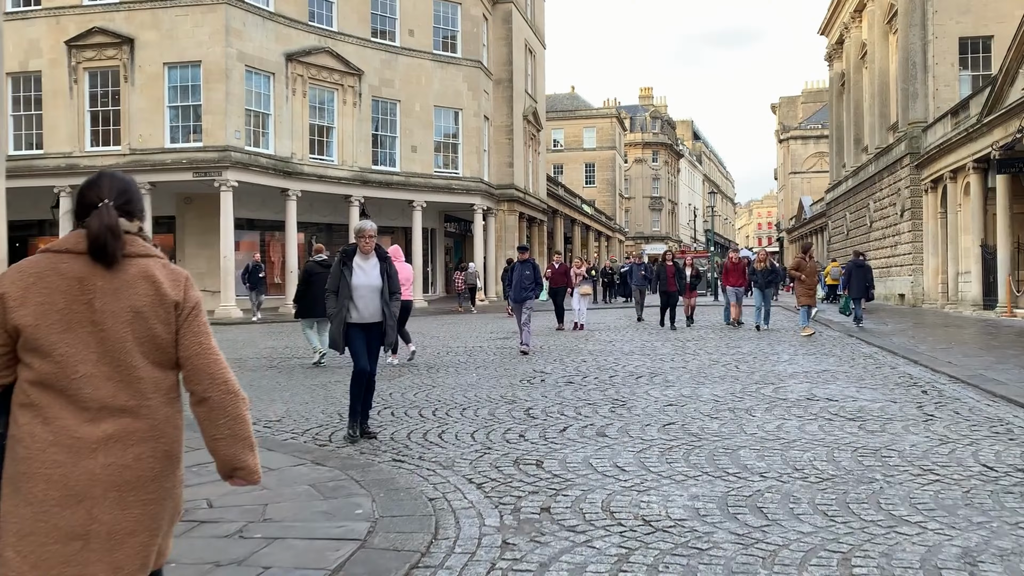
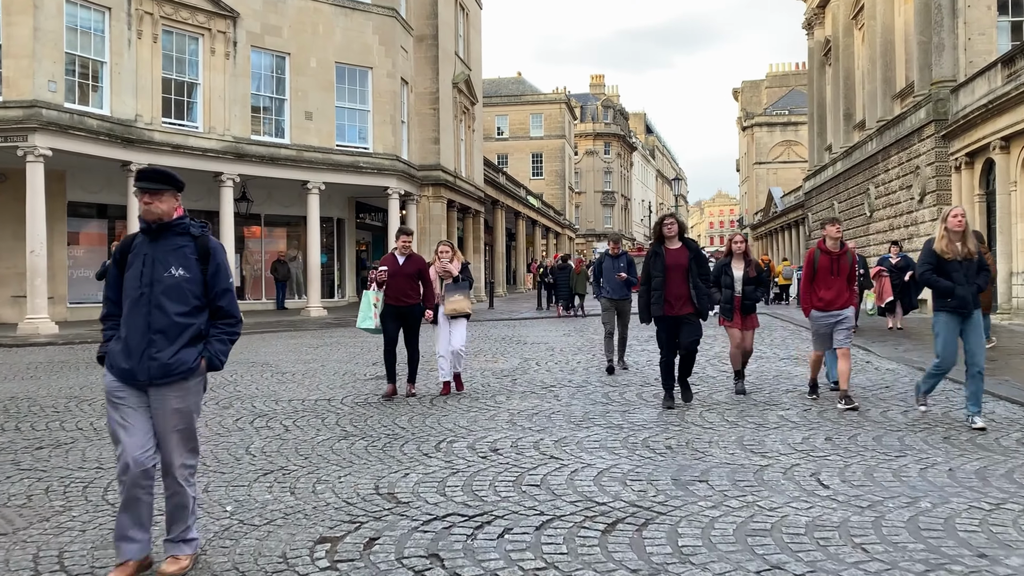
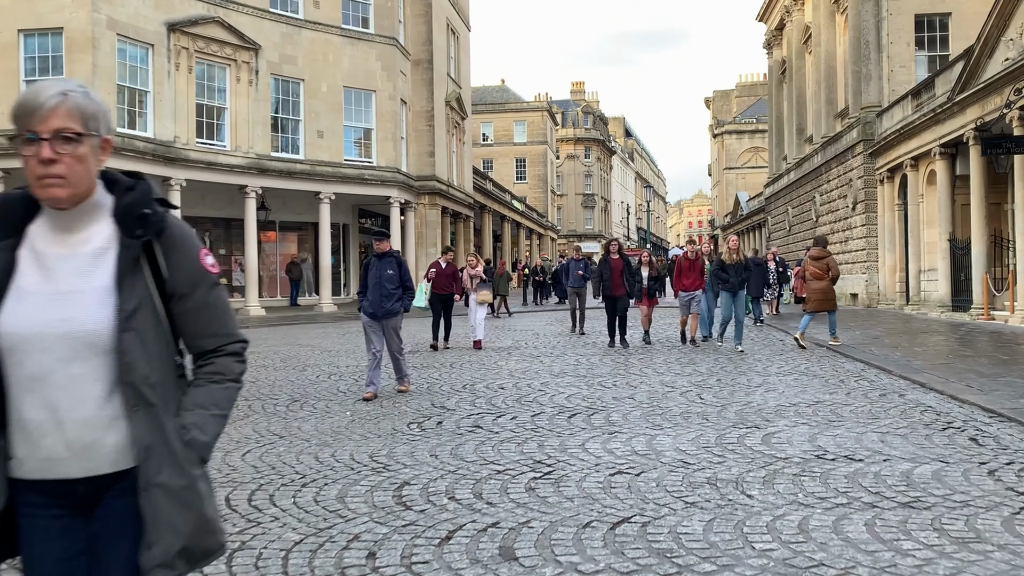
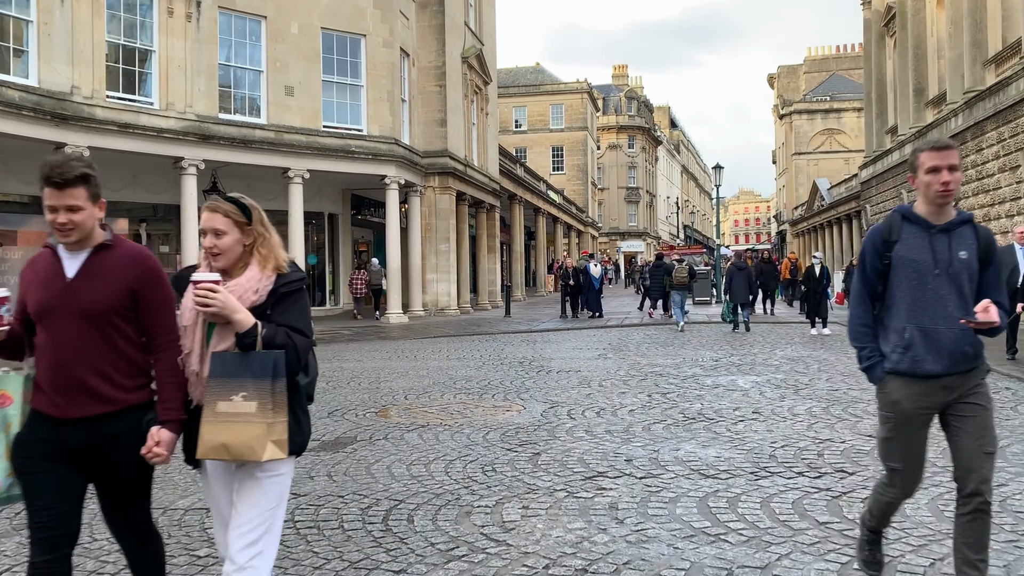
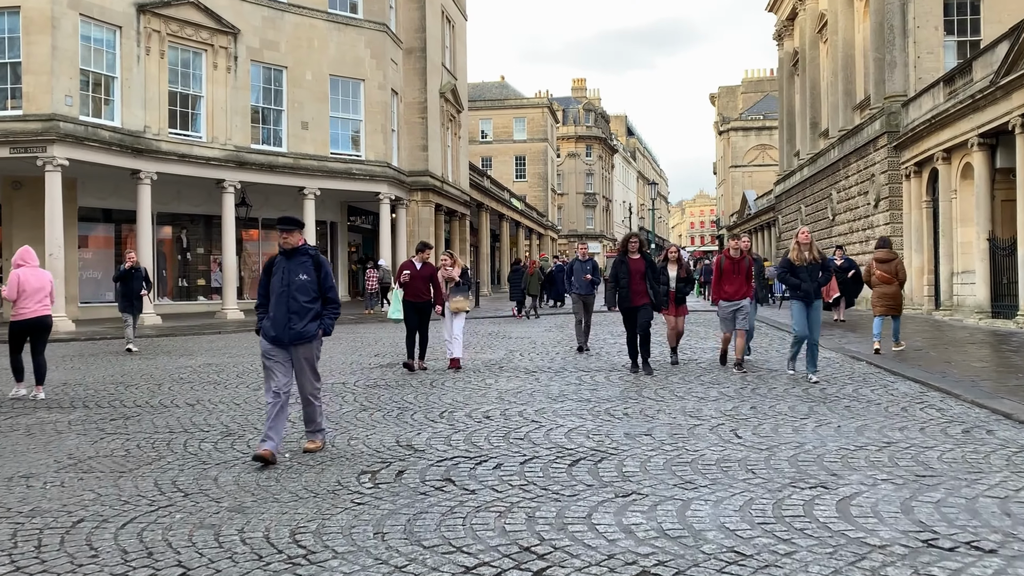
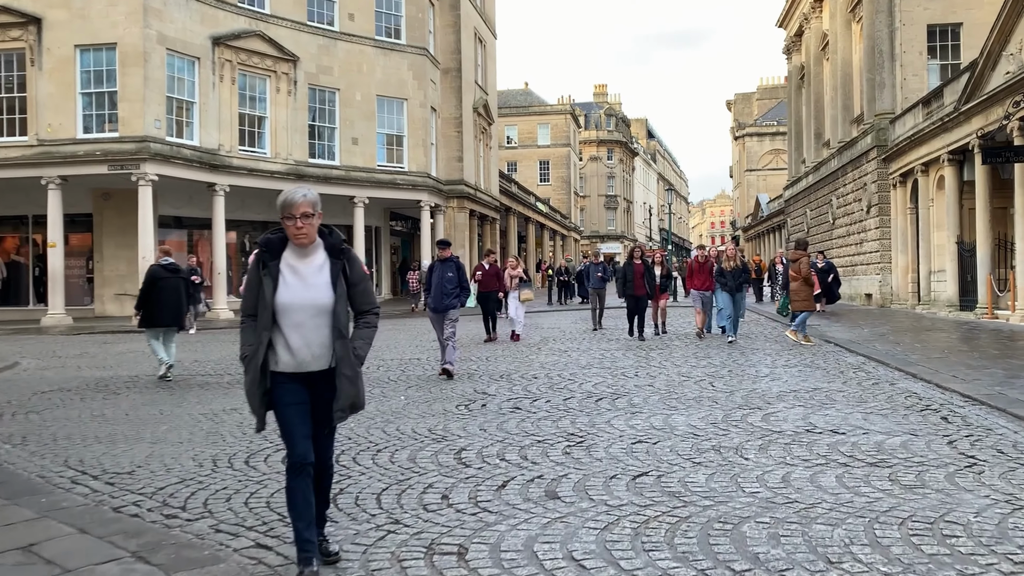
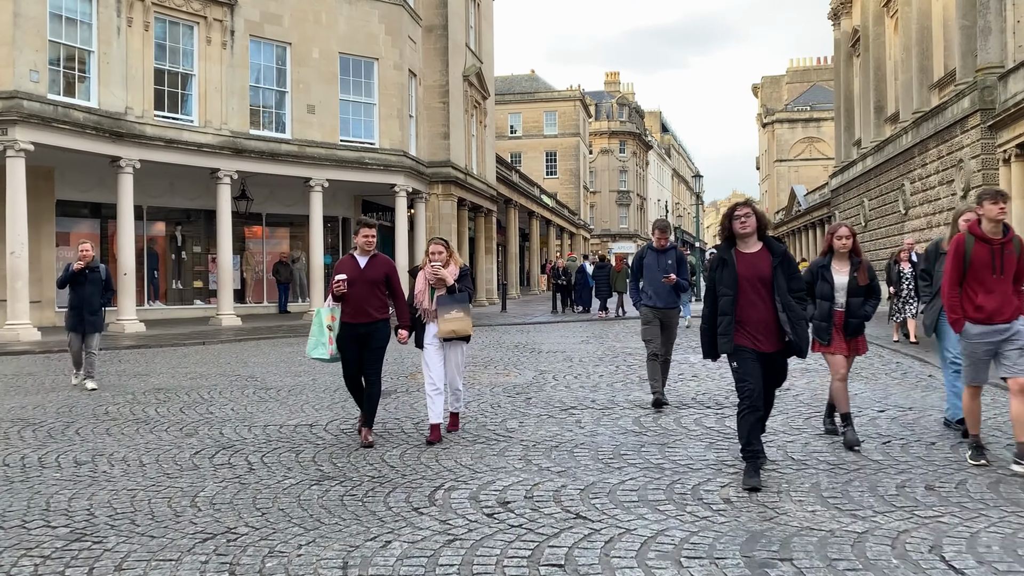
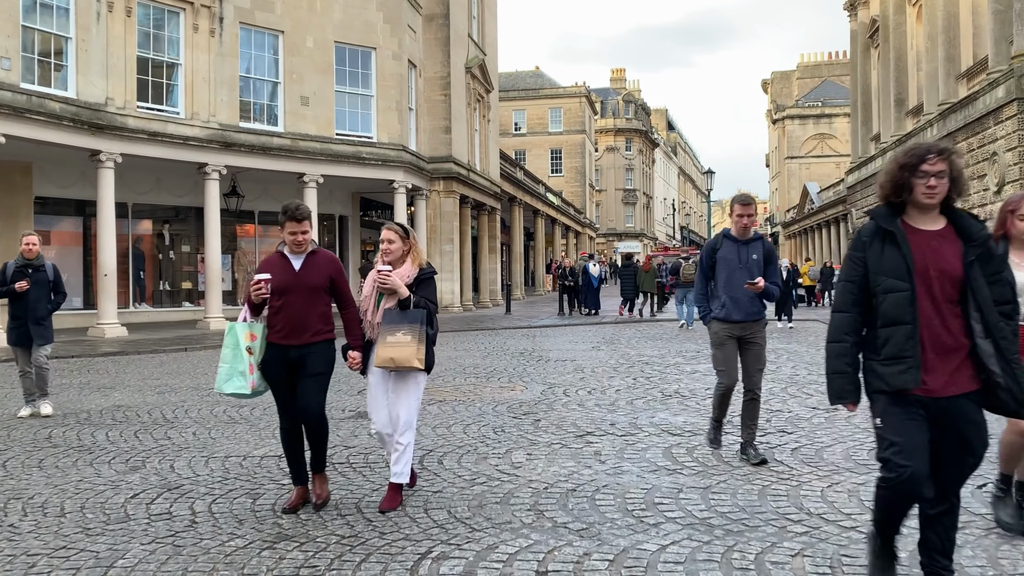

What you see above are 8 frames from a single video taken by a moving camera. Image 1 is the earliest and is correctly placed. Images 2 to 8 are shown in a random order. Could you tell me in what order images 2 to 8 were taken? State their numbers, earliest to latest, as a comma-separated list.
6, 3, 5, 2, 7, 8, 4
